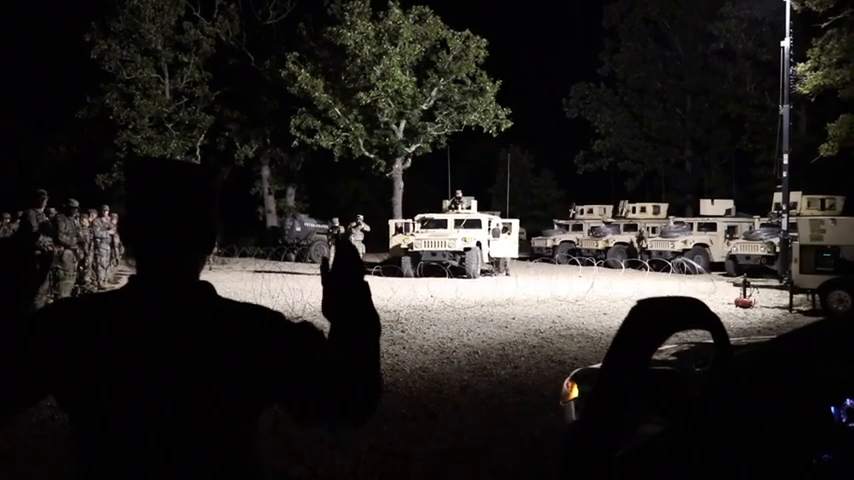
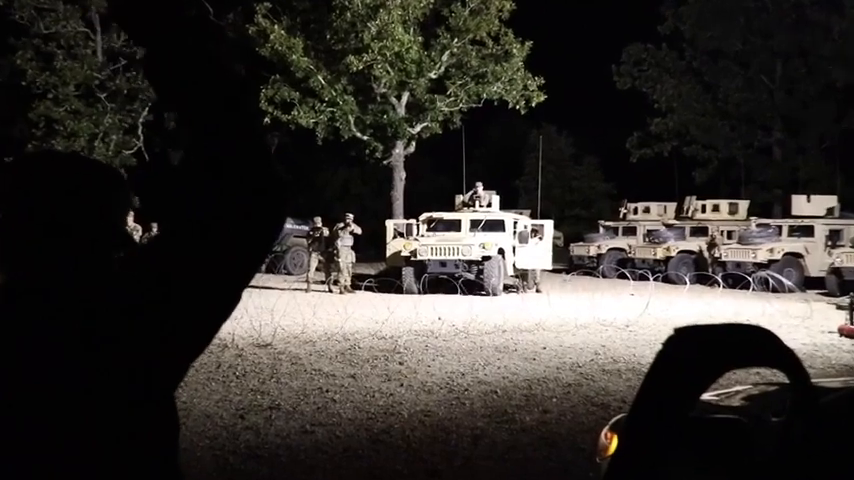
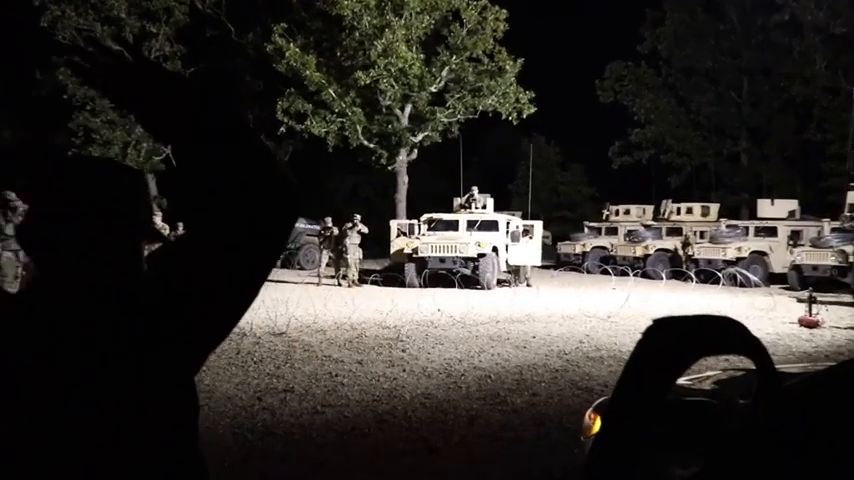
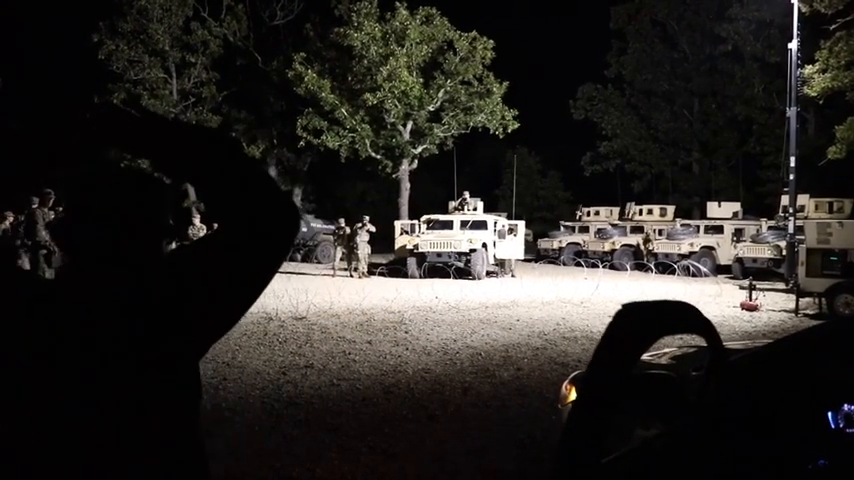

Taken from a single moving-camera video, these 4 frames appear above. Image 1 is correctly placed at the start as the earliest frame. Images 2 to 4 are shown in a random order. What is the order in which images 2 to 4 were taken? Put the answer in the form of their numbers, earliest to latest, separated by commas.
4, 3, 2
